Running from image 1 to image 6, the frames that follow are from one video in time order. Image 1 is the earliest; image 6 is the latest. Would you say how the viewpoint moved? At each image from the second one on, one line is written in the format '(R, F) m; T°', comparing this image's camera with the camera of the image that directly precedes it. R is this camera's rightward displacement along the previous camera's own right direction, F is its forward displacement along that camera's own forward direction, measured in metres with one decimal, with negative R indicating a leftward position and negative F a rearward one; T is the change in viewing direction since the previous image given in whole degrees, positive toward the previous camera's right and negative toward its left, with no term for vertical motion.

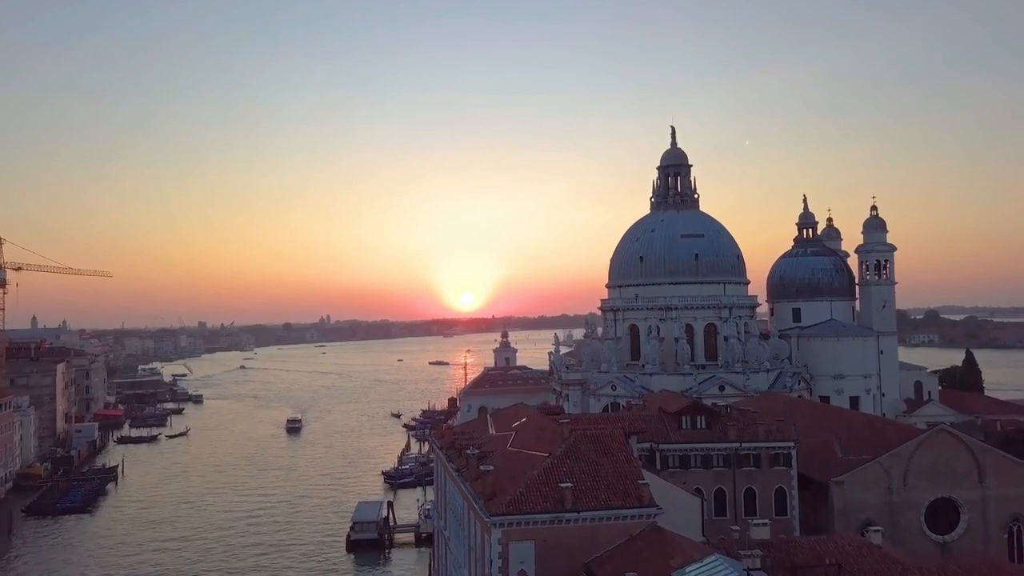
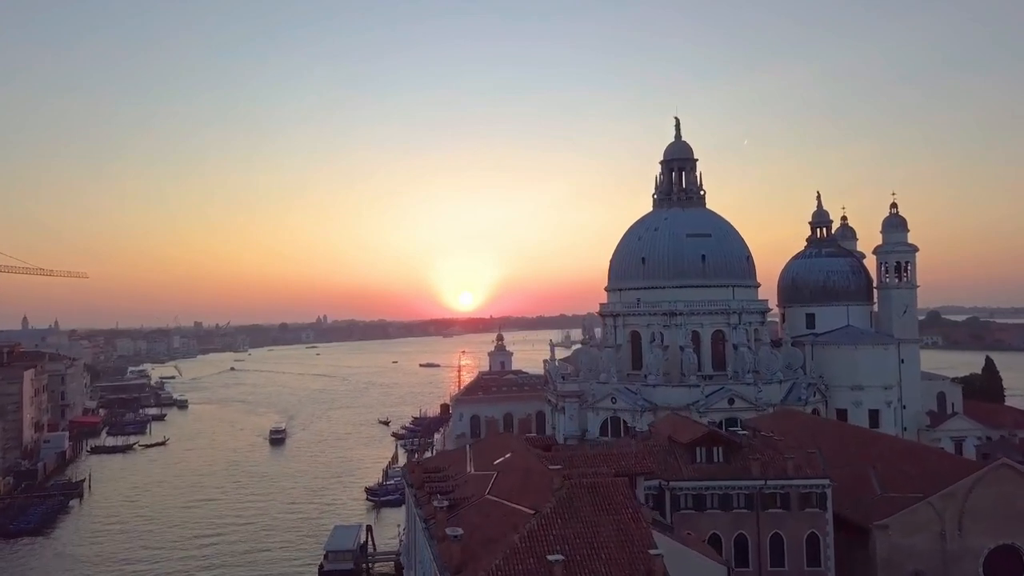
(+0.3, +3.0) m; 0°
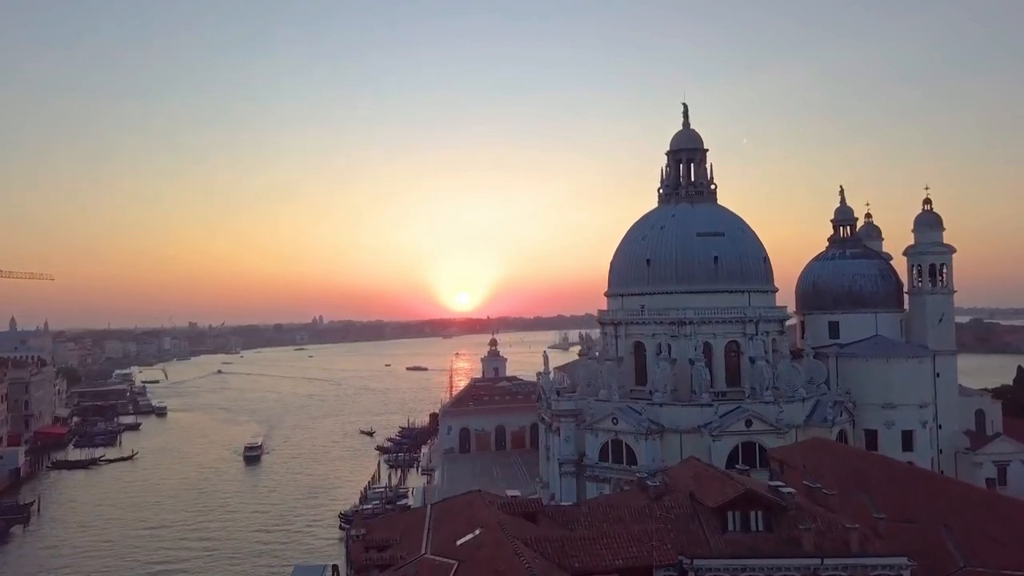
(+0.4, +4.1) m; 0°
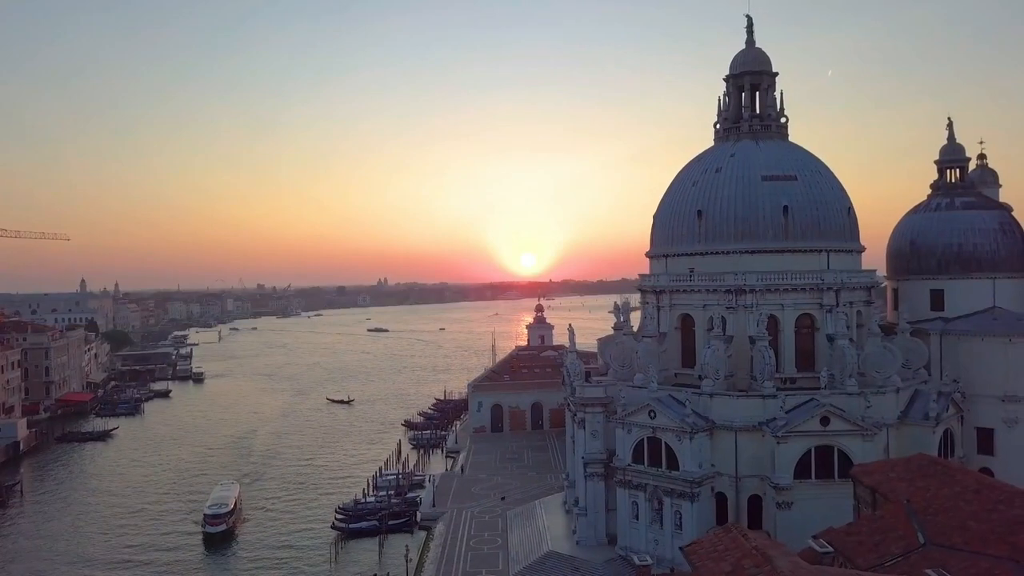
(+1.6, +6.2) m; -5°
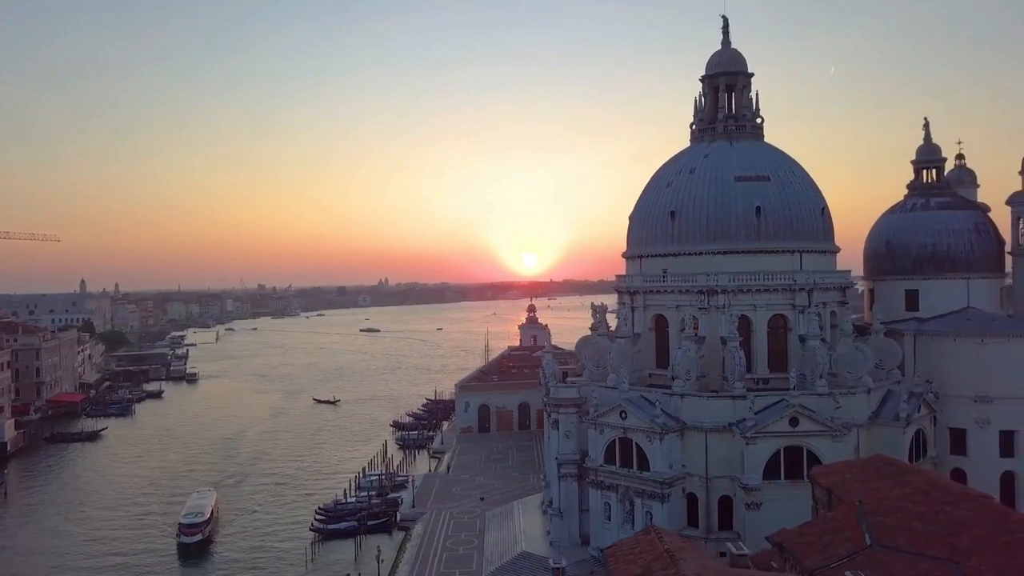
(+0.9, 0.0) m; 0°
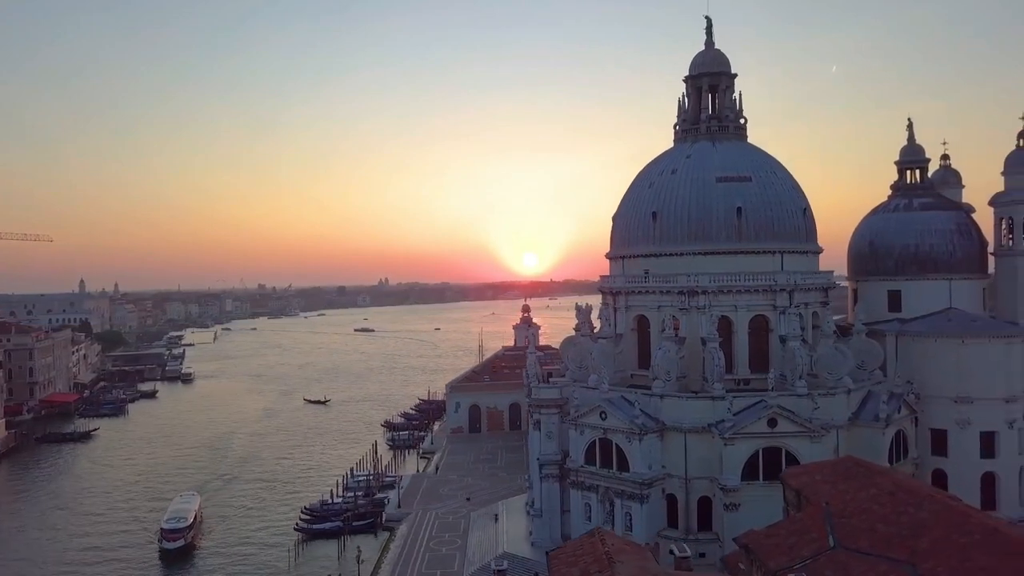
(+0.6, 0.0) m; 0°
